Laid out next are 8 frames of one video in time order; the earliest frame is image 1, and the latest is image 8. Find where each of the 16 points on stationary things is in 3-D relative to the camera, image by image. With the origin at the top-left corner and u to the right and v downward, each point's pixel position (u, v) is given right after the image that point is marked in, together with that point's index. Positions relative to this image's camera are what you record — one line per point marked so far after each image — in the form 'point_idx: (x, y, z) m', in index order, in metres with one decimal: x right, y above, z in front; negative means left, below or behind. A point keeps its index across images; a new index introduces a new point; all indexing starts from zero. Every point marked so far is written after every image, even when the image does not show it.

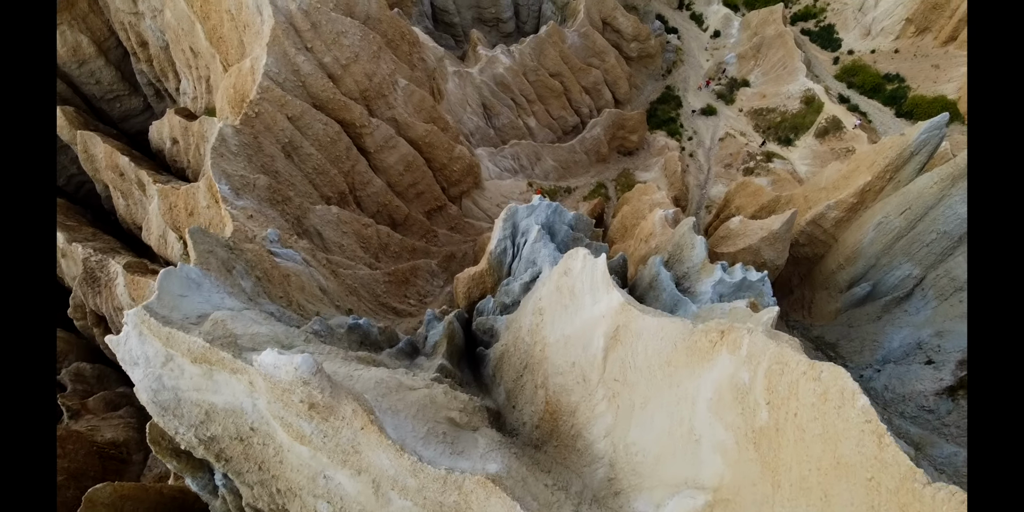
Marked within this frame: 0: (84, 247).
0: (-9.4, +0.2, +15.3) m
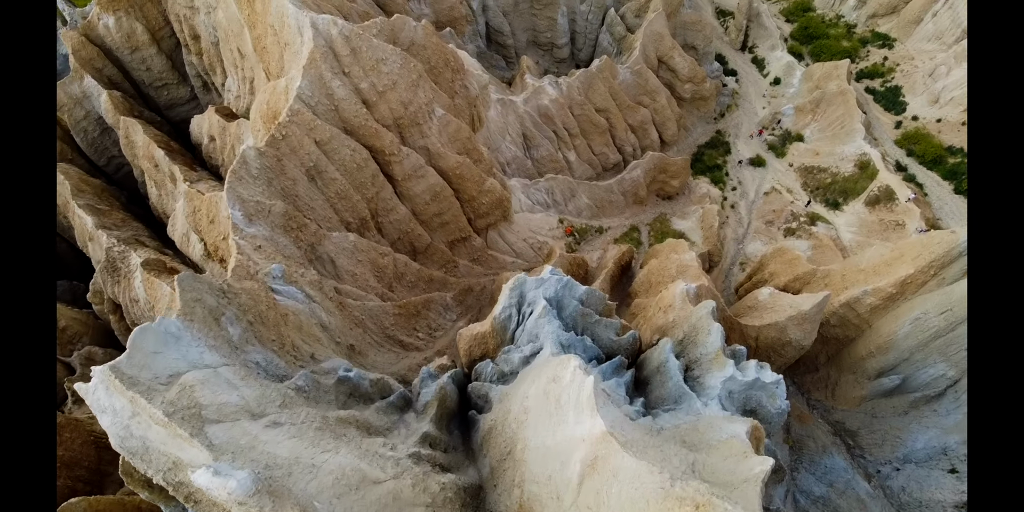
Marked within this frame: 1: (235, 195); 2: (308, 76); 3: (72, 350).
0: (-8.9, +0.4, +15.5) m
1: (-4.0, +0.8, +10.0) m
2: (-3.3, +2.9, +11.5) m
3: (-9.9, -2.1, +15.9) m
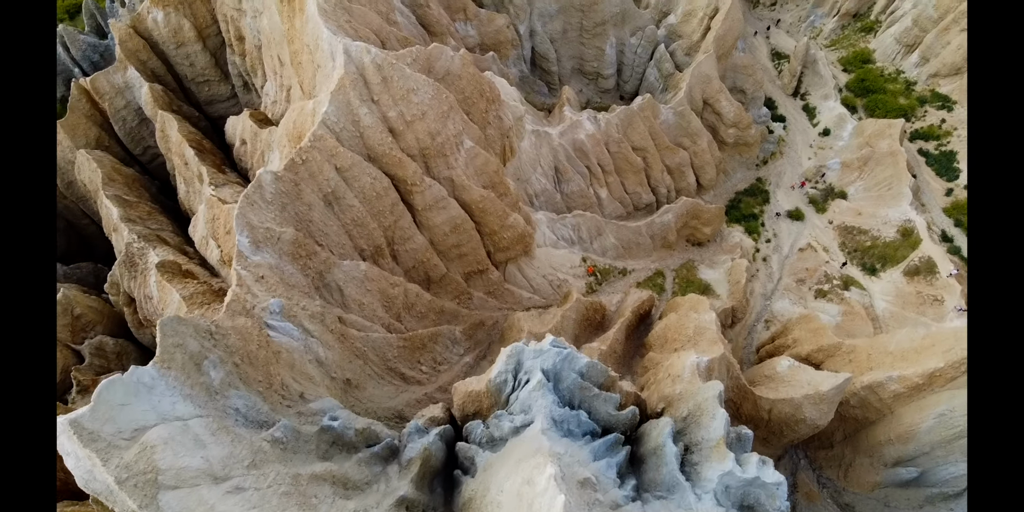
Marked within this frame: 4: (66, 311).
0: (-8.4, +0.6, +15.5) m
1: (-3.8, +0.5, +9.9) m
2: (-2.9, +2.5, +11.3) m
3: (-9.7, -1.9, +16.0) m
4: (-9.8, -1.2, +15.5) m
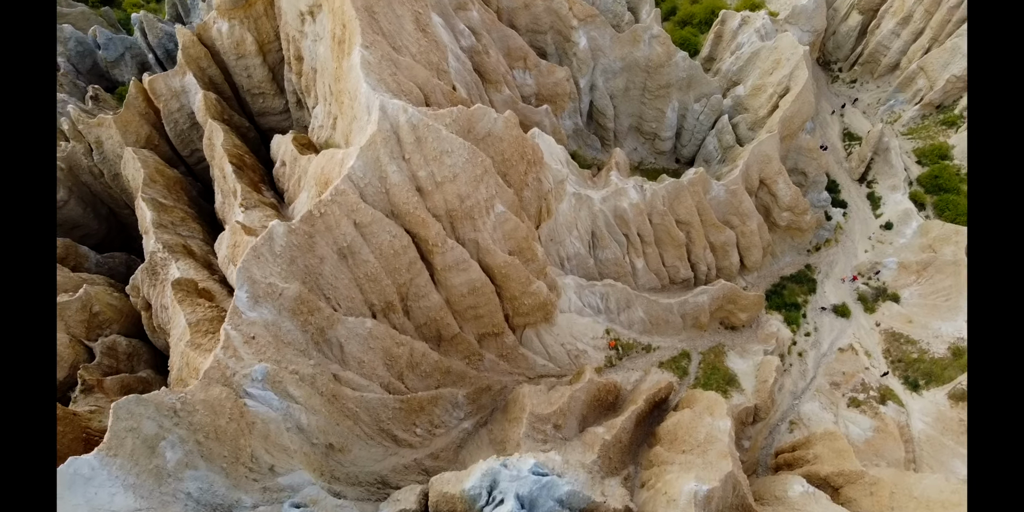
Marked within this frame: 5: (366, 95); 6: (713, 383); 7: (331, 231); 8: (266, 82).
0: (-7.8, +0.4, +15.6) m
1: (-3.6, -0.3, +9.6) m
2: (-2.3, +1.5, +11.1) m
3: (-9.4, -1.8, +16.1) m
4: (-9.5, -1.1, +15.7) m
5: (-2.3, +2.5, +11.2) m
6: (+5.0, -3.1, +17.5) m
7: (-2.8, +0.4, +11.0) m
8: (-6.6, +4.6, +18.8) m
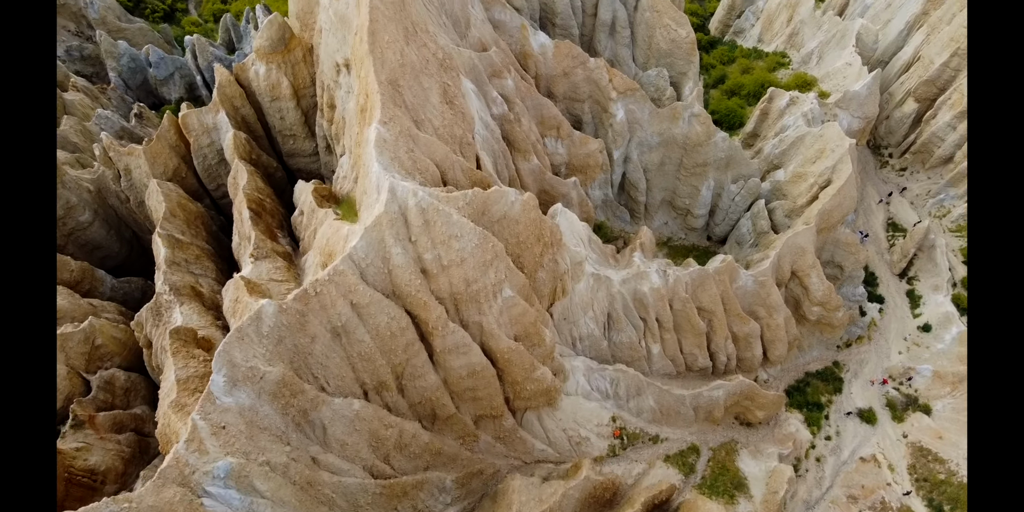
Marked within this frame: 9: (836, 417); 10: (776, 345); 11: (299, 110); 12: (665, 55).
0: (-7.6, -0.5, +15.5) m
1: (-3.7, -1.3, +9.3) m
2: (-2.2, +0.3, +10.7) m
3: (-9.4, -2.5, +16.0) m
4: (-9.4, -1.8, +15.5) m
5: (-2.1, +1.3, +10.9) m
6: (+4.9, -5.4, +16.5) m
7: (-2.8, -0.8, +10.6) m
8: (-5.7, +3.5, +18.8) m
9: (+9.2, -4.6, +20.1) m
10: (+7.3, -2.5, +19.4) m
11: (-5.6, +3.8, +18.5) m
12: (+4.2, +5.5, +19.3) m
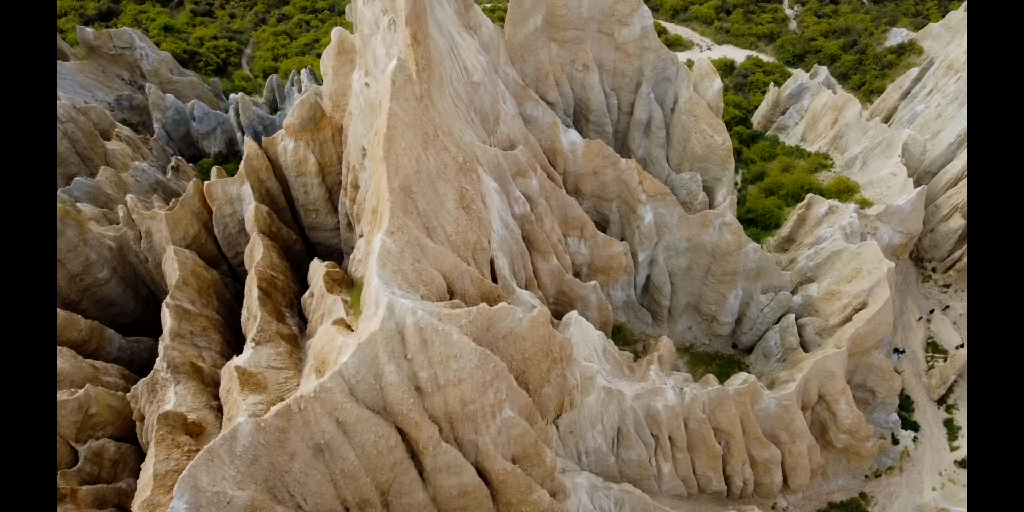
0: (-7.4, -2.1, +15.2) m
1: (-3.9, -2.8, +8.7) m
2: (-2.2, -1.4, +10.2) m
3: (-9.3, -4.0, +15.6) m
4: (-9.3, -3.3, +15.2) m
5: (-2.0, -0.5, +10.4) m
6: (+4.6, -8.1, +15.2) m
7: (-2.9, -2.4, +10.1) m
8: (-5.0, +1.4, +18.7) m
9: (+9.2, -7.9, +18.6) m
10: (+7.4, -5.6, +18.1) m
11: (-4.9, +1.8, +18.4) m
12: (+5.0, +2.6, +18.9) m
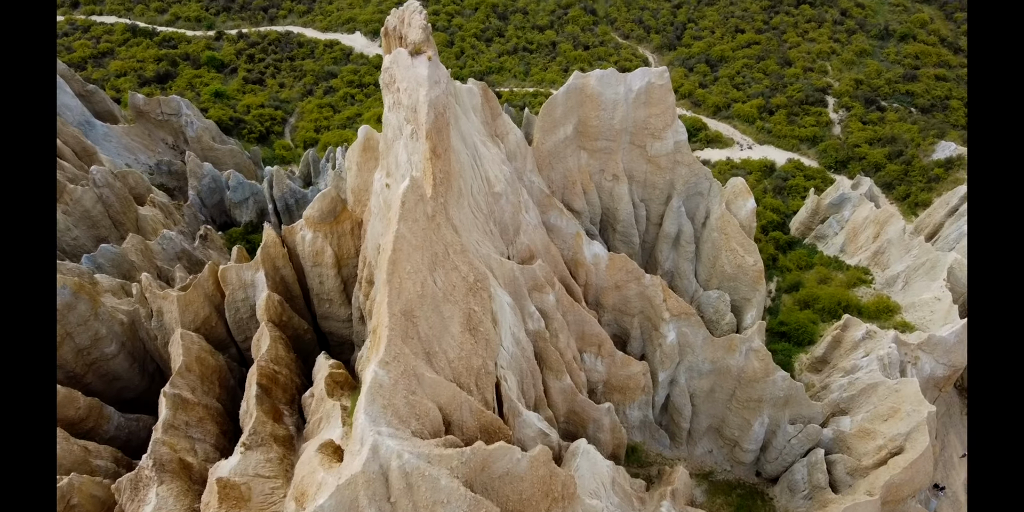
0: (-7.3, -3.9, +14.6) m
1: (-4.2, -4.3, +8.0) m
2: (-2.3, -3.2, +9.4) m
3: (-9.4, -5.8, +15.0) m
4: (-9.3, -5.0, +14.7) m
5: (-2.0, -2.3, +9.7) m
6: (+4.2, -10.8, +13.5) m
7: (-3.1, -4.2, +9.3) m
8: (-4.6, -0.9, +18.3) m
9: (+8.8, -11.3, +16.6) m
10: (+7.2, -8.8, +16.5) m
11: (-4.4, -0.6, +18.0) m
12: (+5.6, -0.6, +18.0) m
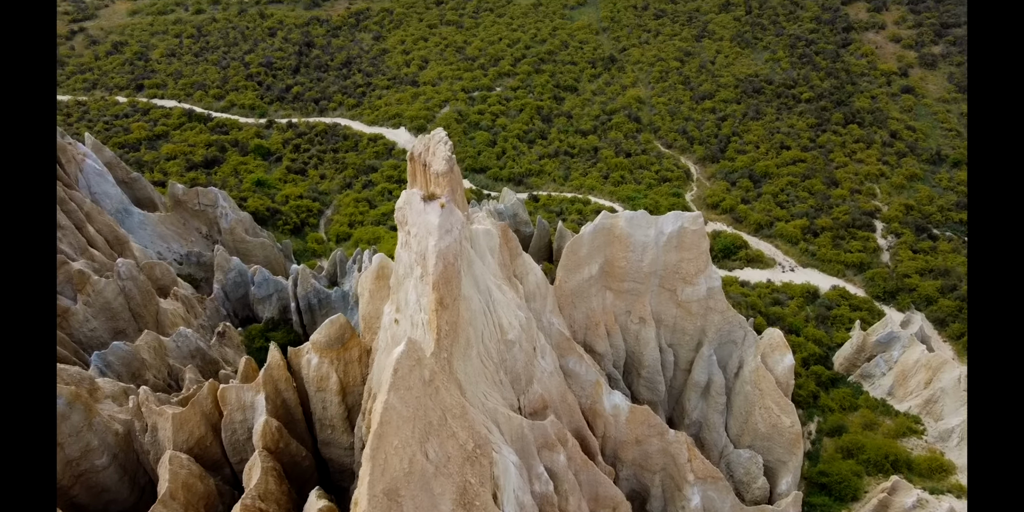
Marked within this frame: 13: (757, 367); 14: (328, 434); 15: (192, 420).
0: (-7.4, -6.4, +13.4) m
1: (-4.6, -6.1, +6.6) m
2: (-2.6, -5.3, +8.1) m
3: (-9.6, -8.1, +13.7) m
4: (-9.5, -7.3, +13.5) m
5: (-2.2, -4.5, +8.5) m
6: (+3.5, -13.8, +10.9) m
7: (-3.5, -6.2, +7.9) m
8: (-4.2, -4.0, +17.2) m
9: (+8.3, -14.9, +13.6) m
10: (+6.9, -12.3, +13.9) m
11: (-4.1, -3.6, +17.0) m
12: (+5.9, -4.2, +16.5) m
13: (+5.7, -2.6, +16.4) m
14: (-4.5, -4.4, +17.6) m
15: (-7.6, -3.9, +16.8) m
